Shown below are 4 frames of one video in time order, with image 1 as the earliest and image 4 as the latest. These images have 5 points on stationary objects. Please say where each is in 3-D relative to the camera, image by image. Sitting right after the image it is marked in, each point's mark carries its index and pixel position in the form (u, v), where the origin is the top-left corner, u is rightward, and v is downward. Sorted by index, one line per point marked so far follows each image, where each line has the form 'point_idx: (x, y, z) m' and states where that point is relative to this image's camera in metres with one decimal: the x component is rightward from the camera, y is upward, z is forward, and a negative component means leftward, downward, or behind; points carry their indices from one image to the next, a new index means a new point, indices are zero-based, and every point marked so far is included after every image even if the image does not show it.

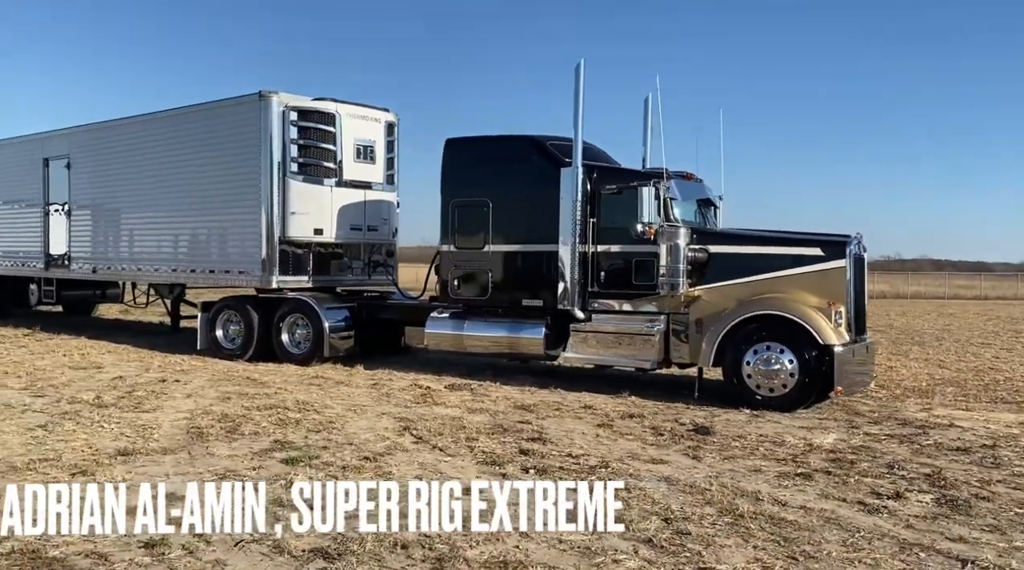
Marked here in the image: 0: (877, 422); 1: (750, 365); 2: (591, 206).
0: (+3.5, -1.3, +8.0) m
1: (+2.5, -0.8, +8.7) m
2: (+0.9, +0.9, +9.7) m
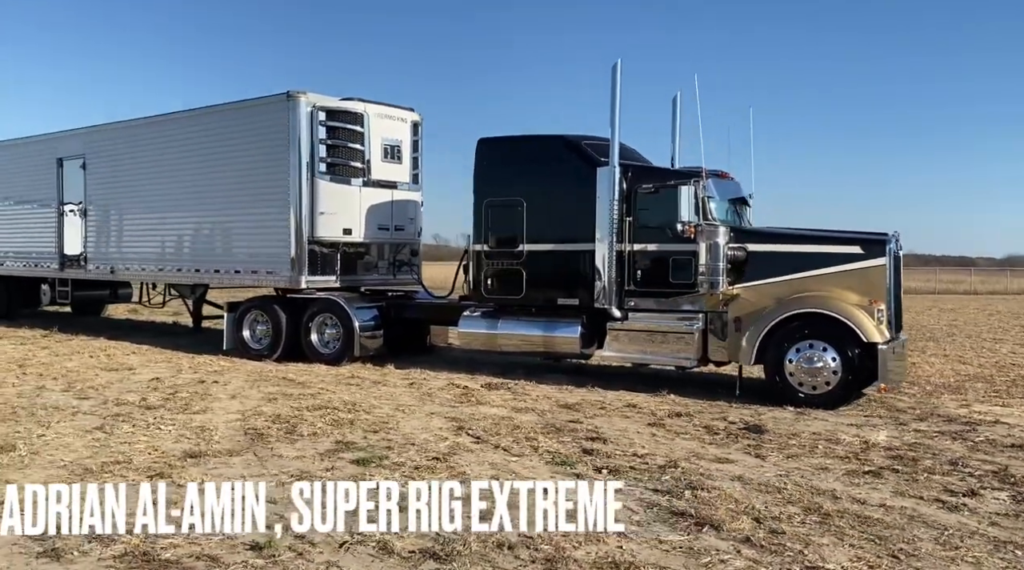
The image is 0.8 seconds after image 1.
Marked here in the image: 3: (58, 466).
0: (+4.0, -1.3, +8.1) m
1: (+2.9, -0.8, +8.8) m
2: (+1.3, +0.9, +9.8) m
3: (-3.1, -1.2, +5.8) m
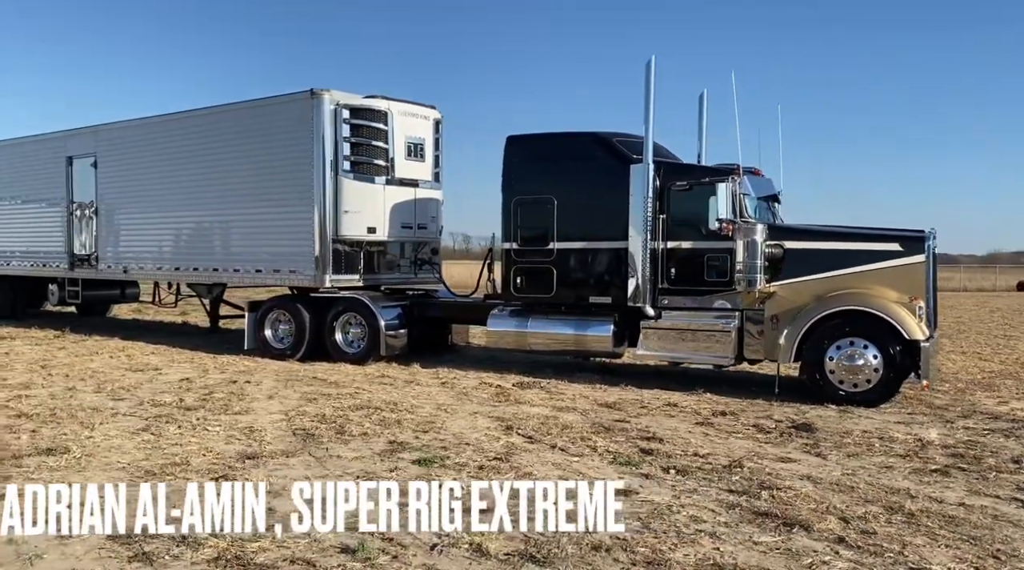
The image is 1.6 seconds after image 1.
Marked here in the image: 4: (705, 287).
0: (+4.4, -1.2, +8.0) m
1: (+3.3, -0.8, +8.7) m
2: (+1.7, +0.9, +9.7) m
3: (-2.6, -1.2, +5.7) m
4: (+2.2, 0.0, +9.6) m
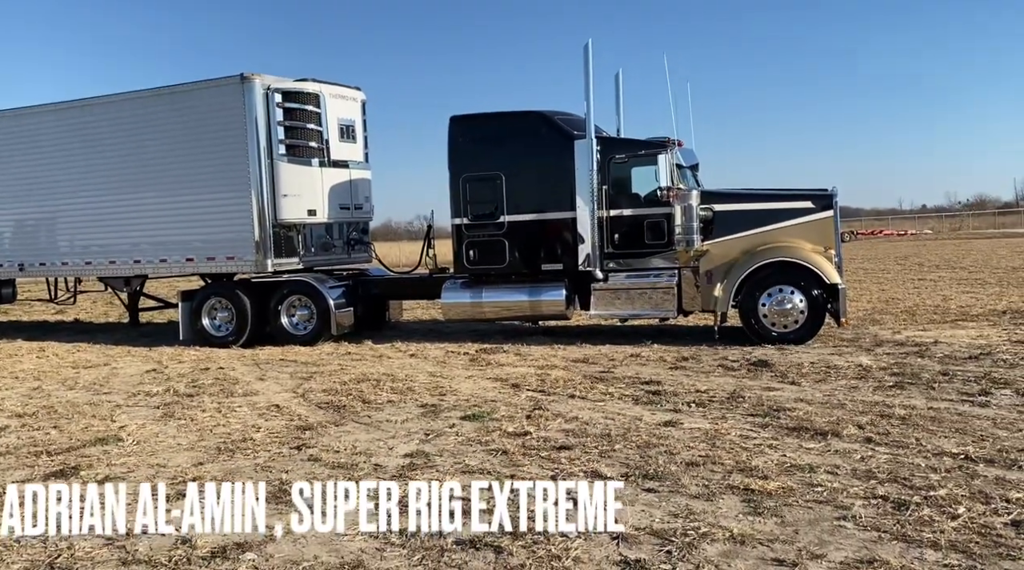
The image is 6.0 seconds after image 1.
0: (+4.2, -0.7, +9.5) m
1: (+3.0, -0.3, +10.0) m
2: (+1.1, +1.4, +10.6) m
3: (-2.3, -1.1, +5.9) m
4: (+1.7, +0.4, +10.6) m
